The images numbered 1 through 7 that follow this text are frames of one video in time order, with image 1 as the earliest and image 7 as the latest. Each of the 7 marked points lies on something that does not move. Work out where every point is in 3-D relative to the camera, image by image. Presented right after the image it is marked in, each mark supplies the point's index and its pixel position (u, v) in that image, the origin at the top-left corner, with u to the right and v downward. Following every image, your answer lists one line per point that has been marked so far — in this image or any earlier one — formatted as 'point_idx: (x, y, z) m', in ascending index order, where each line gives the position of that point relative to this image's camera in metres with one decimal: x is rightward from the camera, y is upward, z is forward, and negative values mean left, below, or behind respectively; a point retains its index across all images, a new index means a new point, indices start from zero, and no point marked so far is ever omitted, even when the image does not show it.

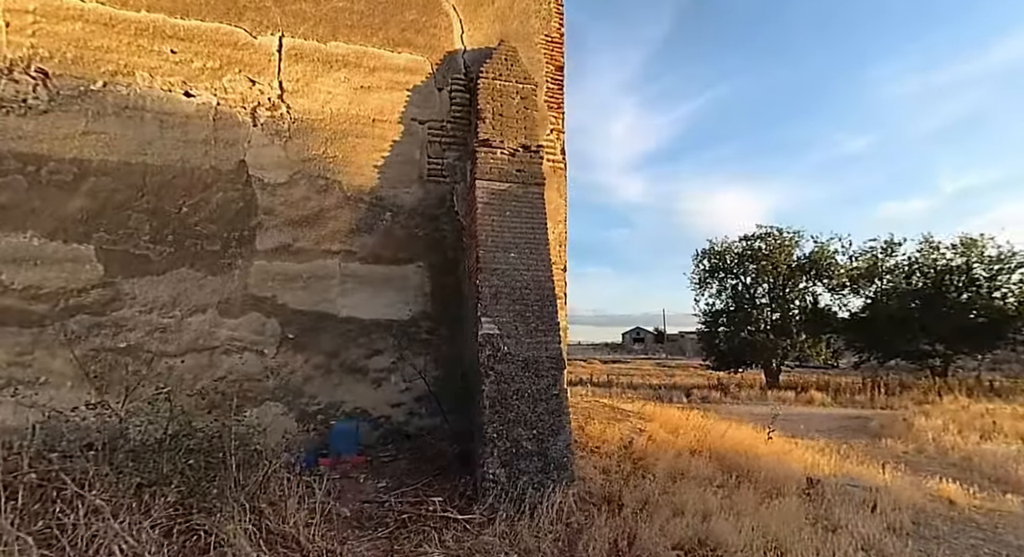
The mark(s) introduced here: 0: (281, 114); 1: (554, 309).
0: (-2.1, +1.5, +4.5) m
1: (+0.4, -0.3, +3.9) m
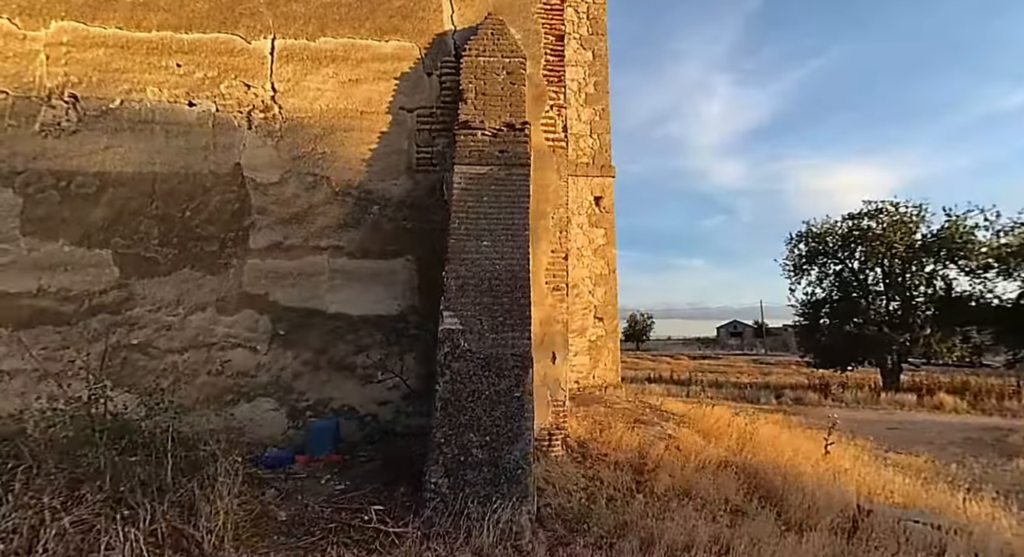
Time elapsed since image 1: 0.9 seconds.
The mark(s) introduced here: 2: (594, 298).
0: (-2.2, +1.5, +4.6) m
1: (+0.2, -0.2, +3.5) m
2: (+1.3, -0.4, +10.4) m
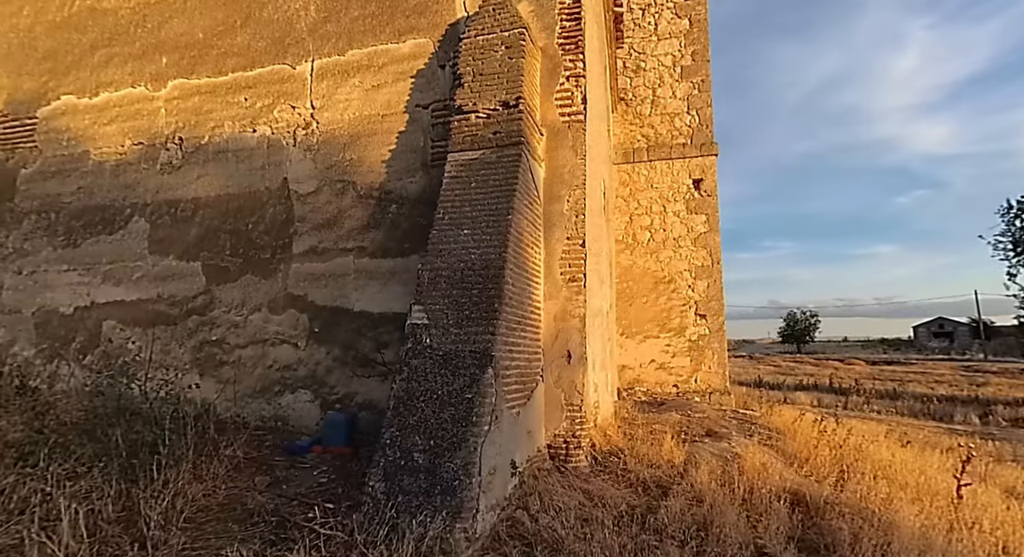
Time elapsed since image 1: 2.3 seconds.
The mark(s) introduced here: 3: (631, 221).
0: (-2.0, +1.5, +4.9) m
1: (-0.1, -0.1, +3.1) m
2: (+3.4, -0.3, +9.3) m
3: (+2.3, +1.2, +9.8) m
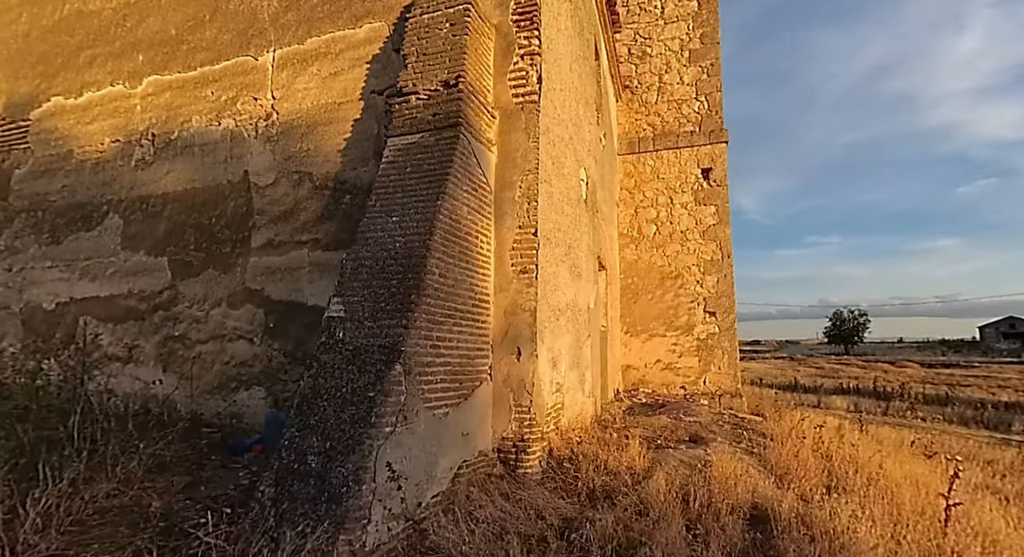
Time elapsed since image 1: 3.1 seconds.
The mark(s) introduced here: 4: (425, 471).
0: (-2.3, +1.5, +4.8) m
1: (-0.6, 0.0, +2.9) m
2: (+3.3, -0.2, +8.8) m
3: (+2.3, +1.2, +9.3) m
4: (-0.5, -1.1, +2.8) m
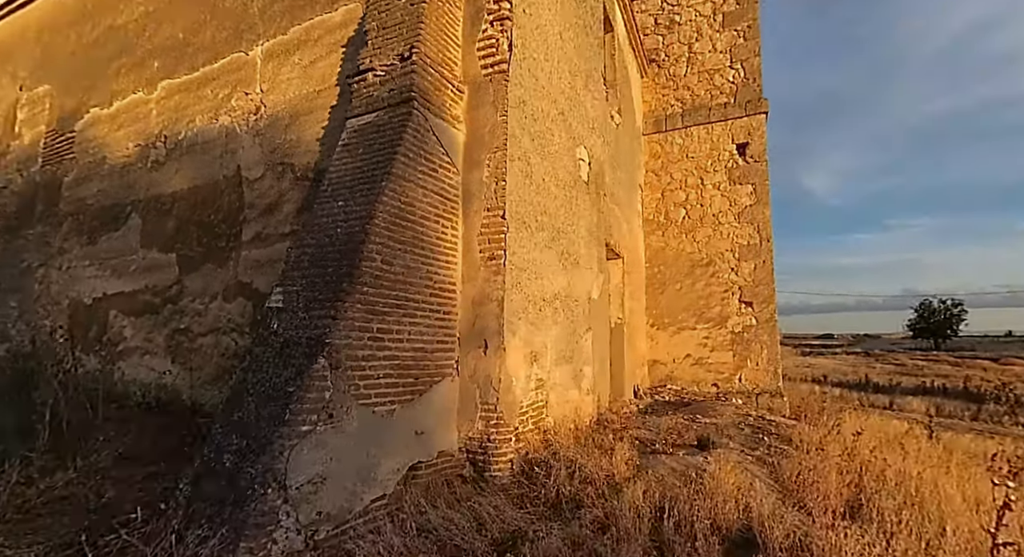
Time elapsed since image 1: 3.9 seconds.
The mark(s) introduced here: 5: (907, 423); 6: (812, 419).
0: (-2.4, +1.6, +4.8) m
1: (-0.9, 0.0, +2.7) m
2: (+3.7, 0.0, +8.1) m
3: (+2.7, +1.4, +8.7) m
4: (-0.8, -1.0, +2.6) m
5: (+6.9, -2.5, +8.7) m
6: (+3.7, -1.8, +6.1) m
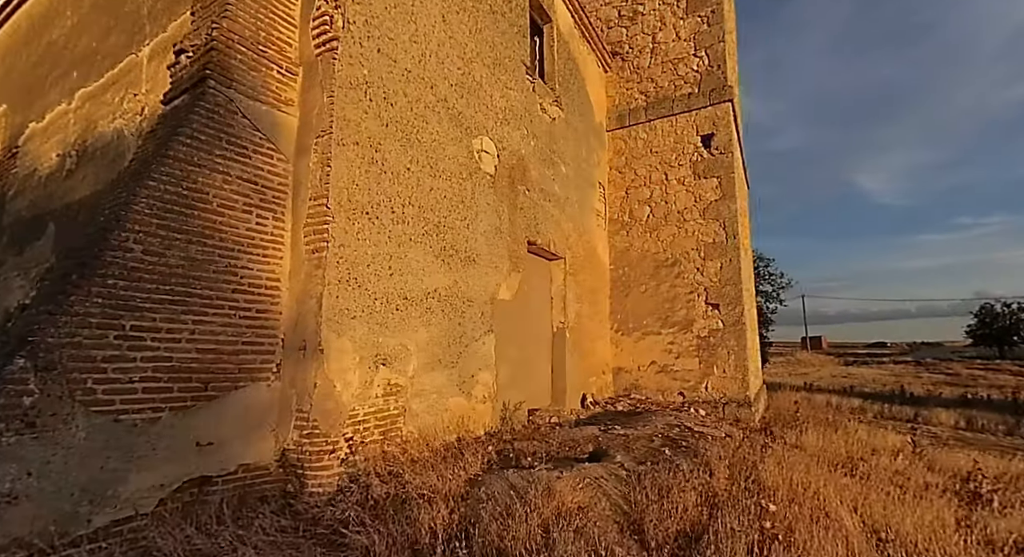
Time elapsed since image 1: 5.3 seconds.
0: (-3.5, +1.6, +4.7) m
1: (-2.0, +0.1, +2.4) m
2: (+2.9, 0.0, +7.5) m
3: (+1.9, +1.4, +8.3) m
4: (-1.9, -1.0, +2.3) m
5: (+6.2, -2.5, +7.8) m
6: (+2.8, -1.7, +5.5) m
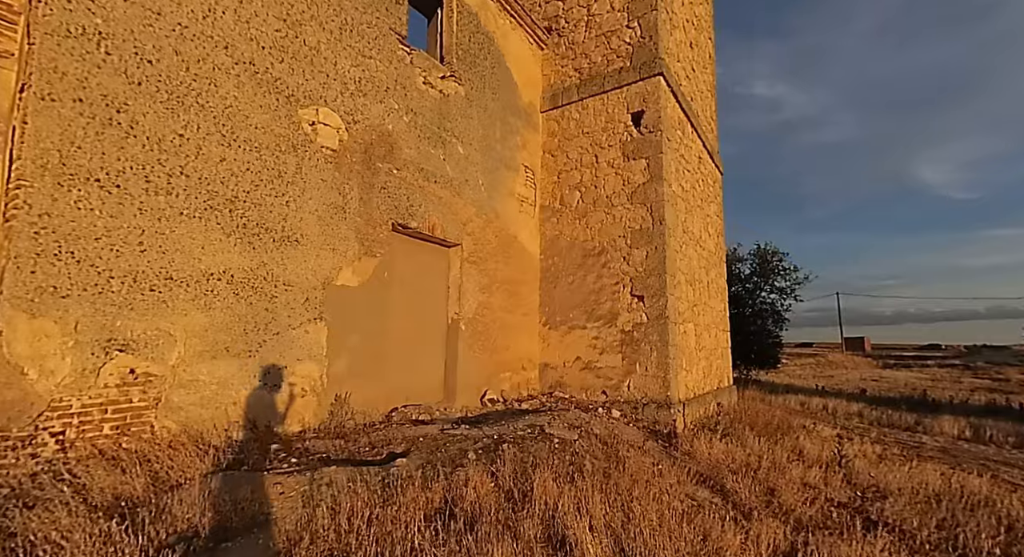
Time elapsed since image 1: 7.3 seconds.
0: (-4.9, +1.7, +4.5) m
1: (-3.6, +0.2, +2.2) m
2: (+1.6, +0.1, +6.9) m
3: (+0.7, +1.5, +7.7) m
4: (-3.5, -0.8, +2.0) m
5: (+5.0, -2.4, +7.0) m
6: (+1.4, -1.6, +4.9) m
